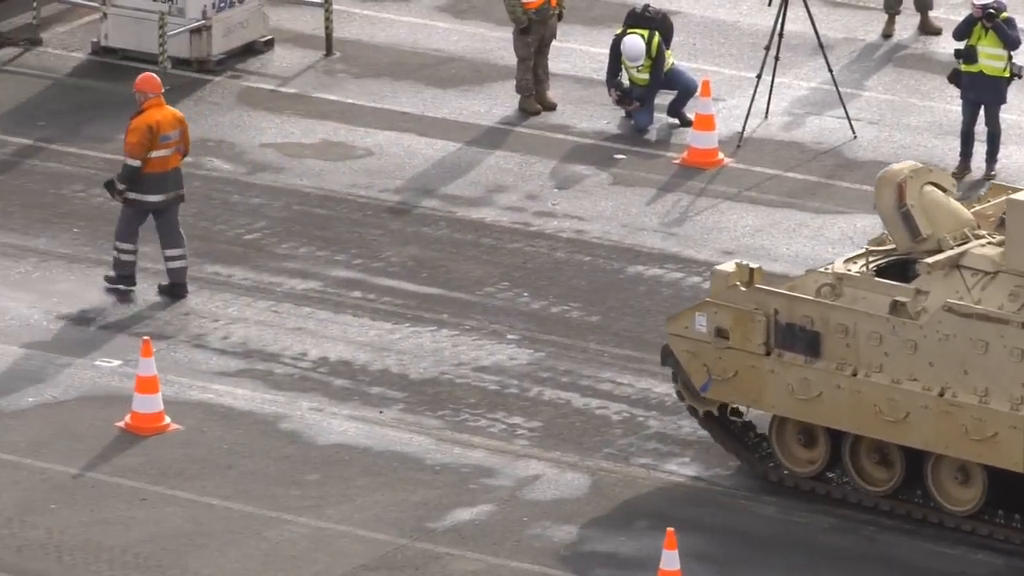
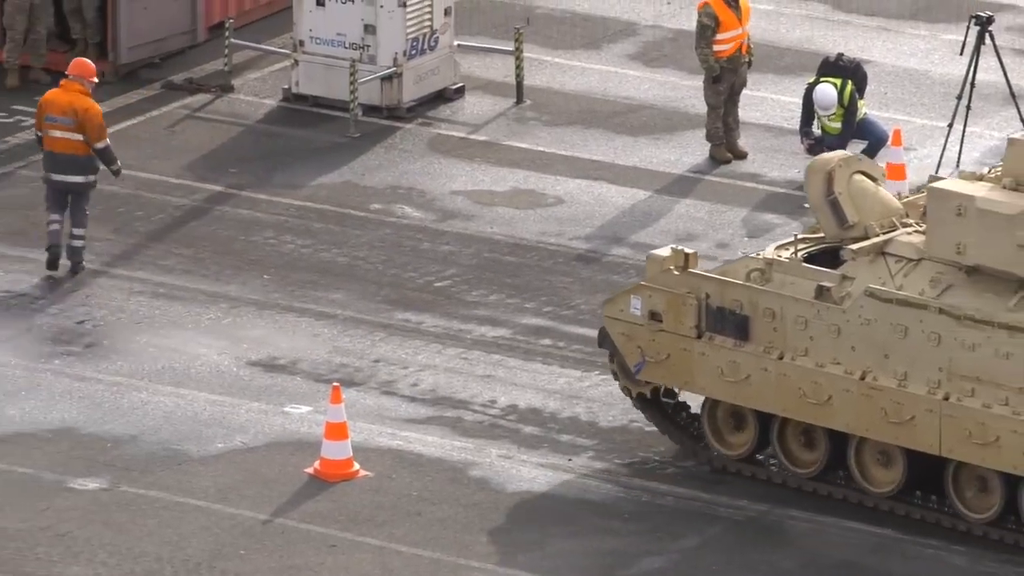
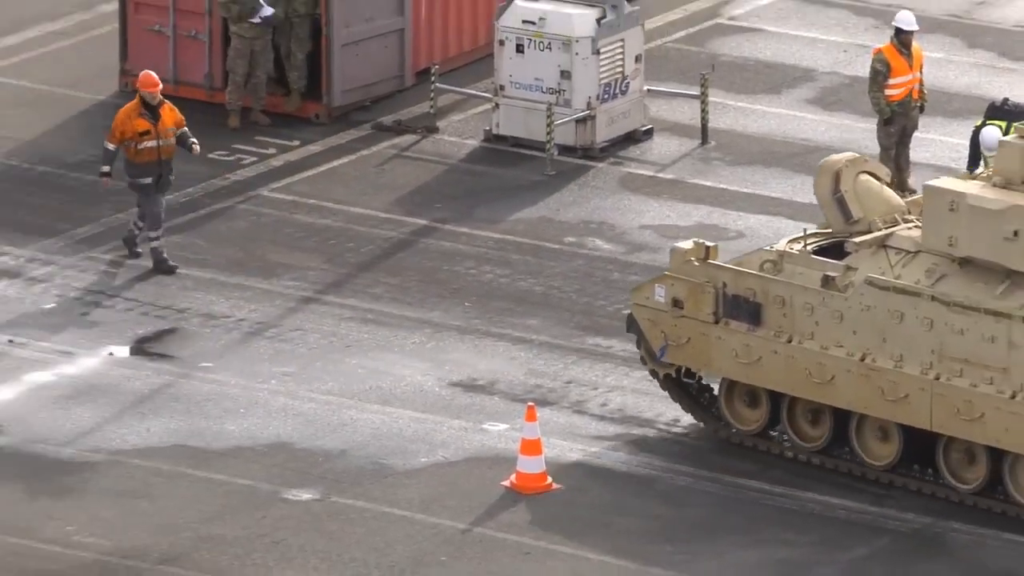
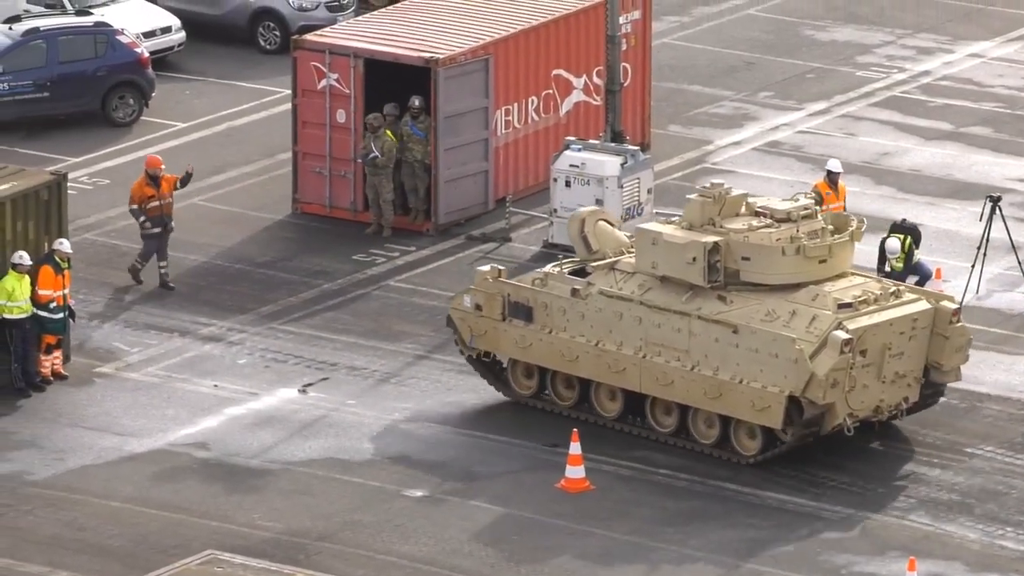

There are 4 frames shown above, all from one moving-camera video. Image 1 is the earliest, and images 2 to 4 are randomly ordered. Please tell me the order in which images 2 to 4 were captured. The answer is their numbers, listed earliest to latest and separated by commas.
2, 3, 4
